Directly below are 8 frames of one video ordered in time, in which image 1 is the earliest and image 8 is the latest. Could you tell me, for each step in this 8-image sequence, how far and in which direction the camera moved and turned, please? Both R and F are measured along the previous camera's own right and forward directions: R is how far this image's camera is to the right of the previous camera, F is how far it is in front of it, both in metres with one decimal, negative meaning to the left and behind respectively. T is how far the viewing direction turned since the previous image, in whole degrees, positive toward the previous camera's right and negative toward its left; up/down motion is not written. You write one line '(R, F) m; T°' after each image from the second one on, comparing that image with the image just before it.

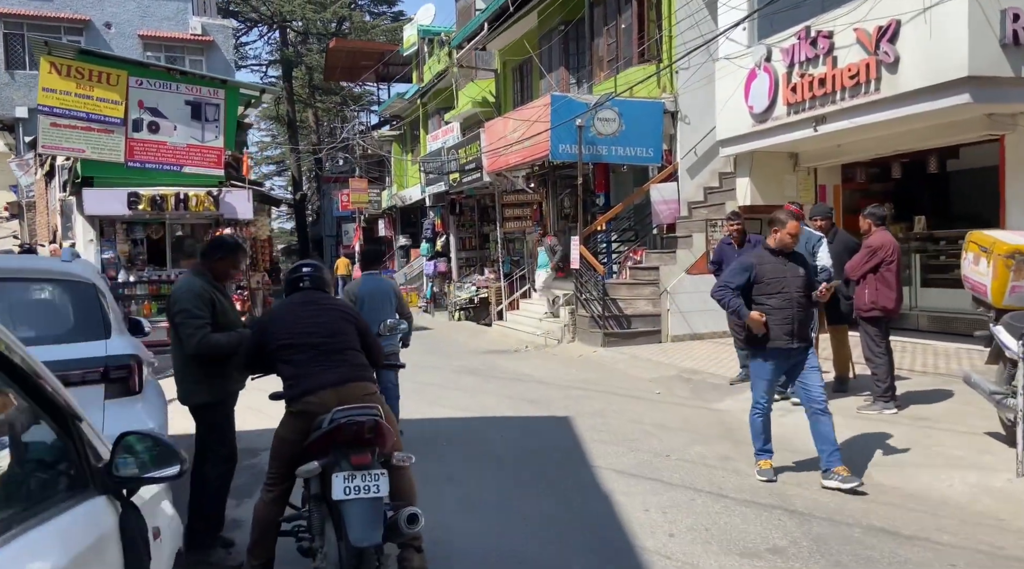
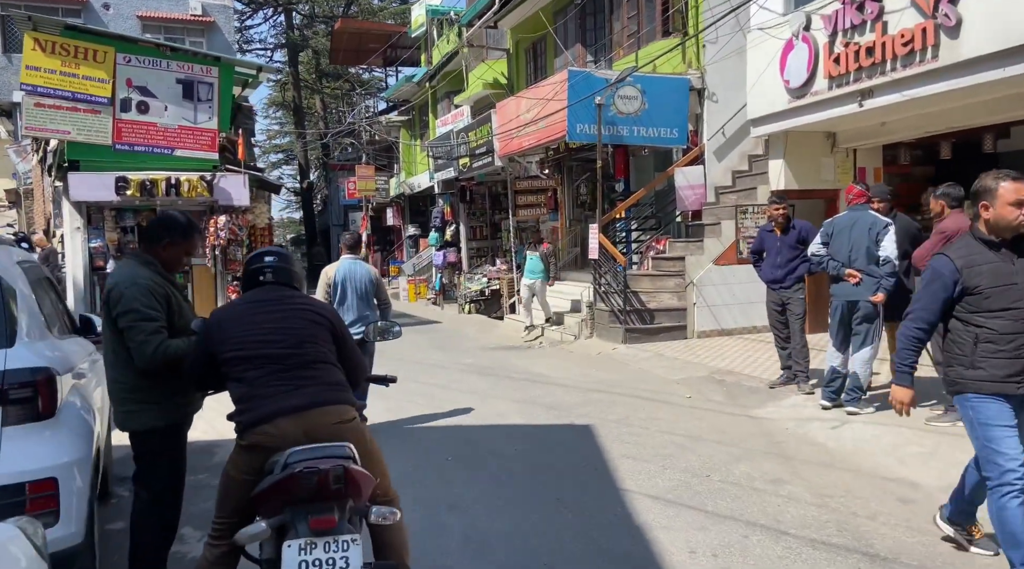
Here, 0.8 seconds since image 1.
(0.0, +0.9) m; -1°
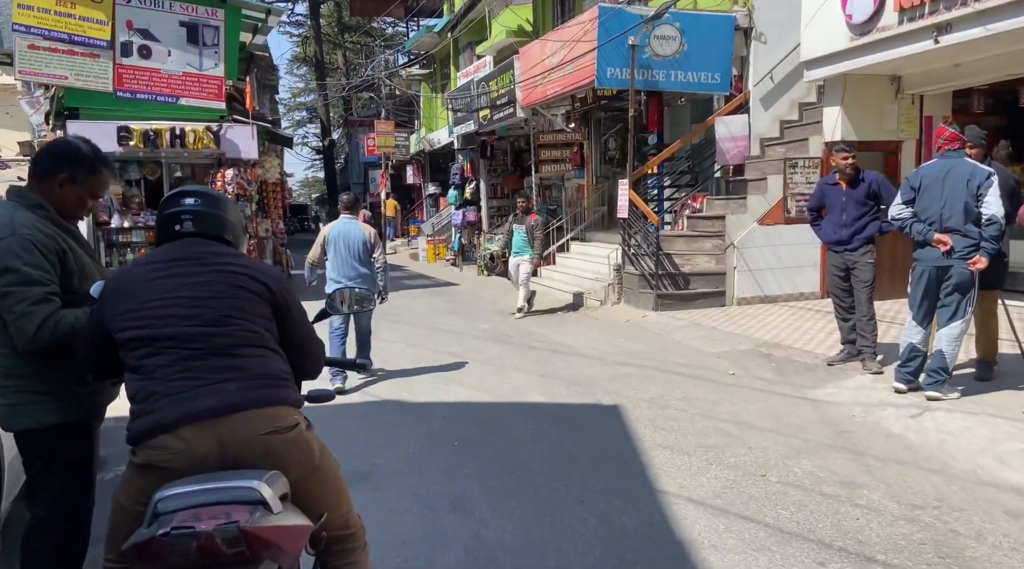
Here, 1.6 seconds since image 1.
(0.0, +0.9) m; -2°
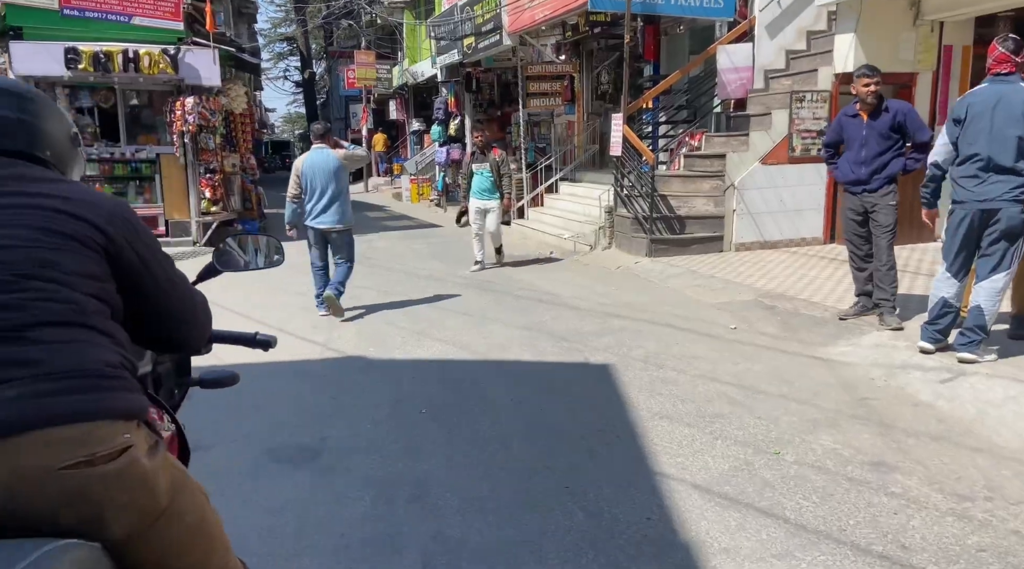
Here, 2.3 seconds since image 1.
(+0.1, +0.7) m; +1°
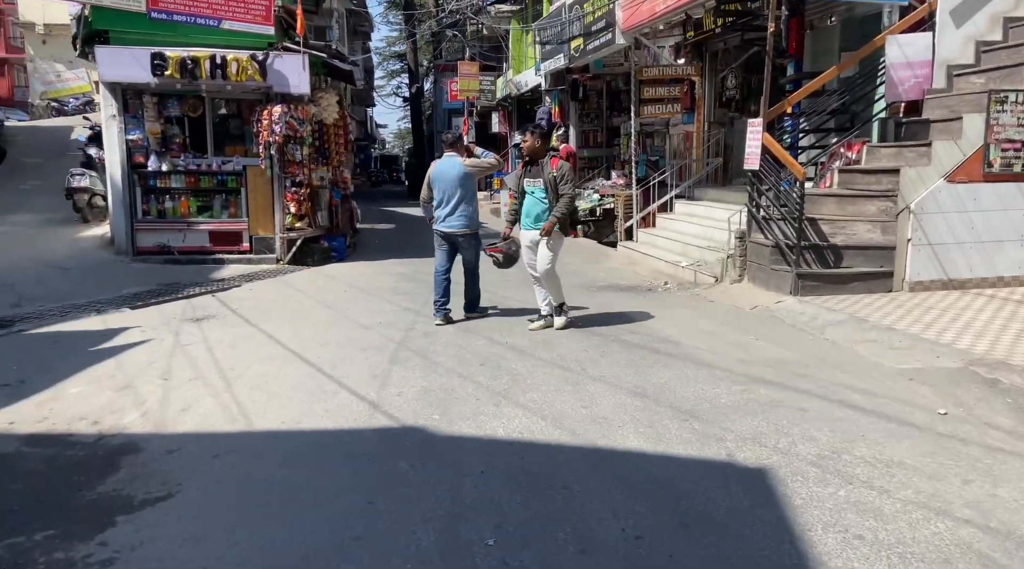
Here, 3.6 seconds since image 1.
(-0.1, +1.5) m; -7°
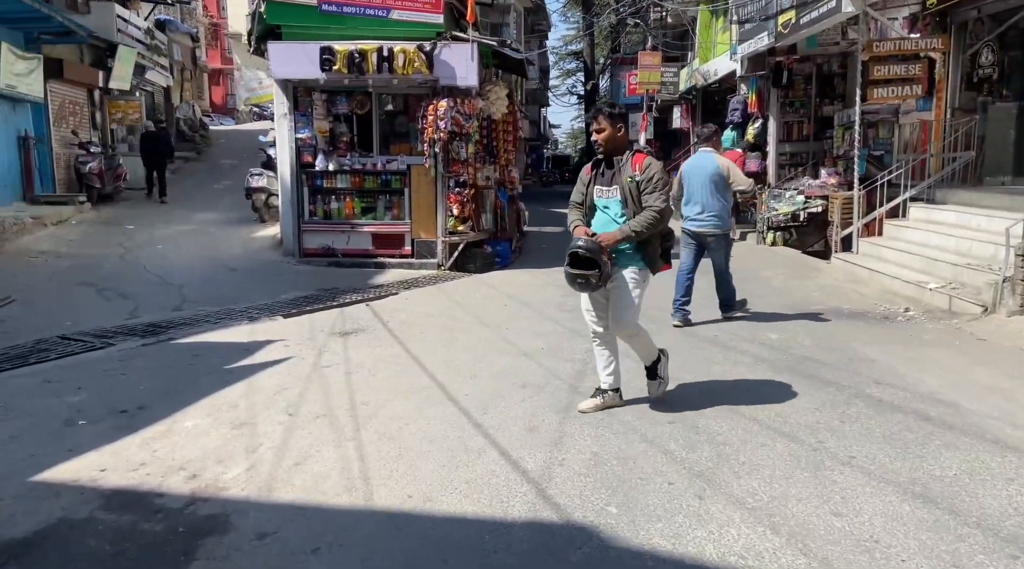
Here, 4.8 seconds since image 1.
(-0.2, +1.3) m; -12°
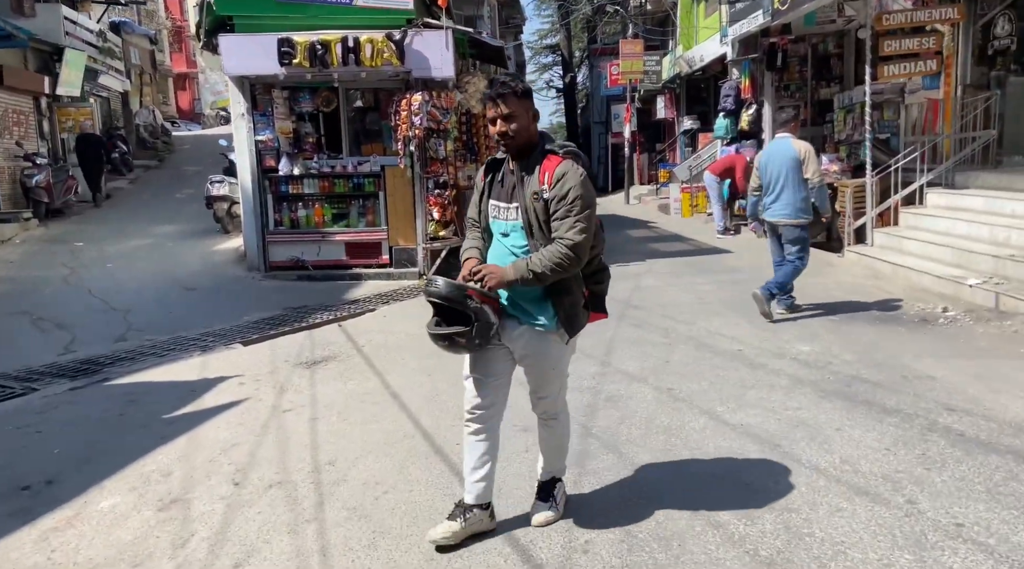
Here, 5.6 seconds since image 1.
(-0.1, +0.9) m; +1°
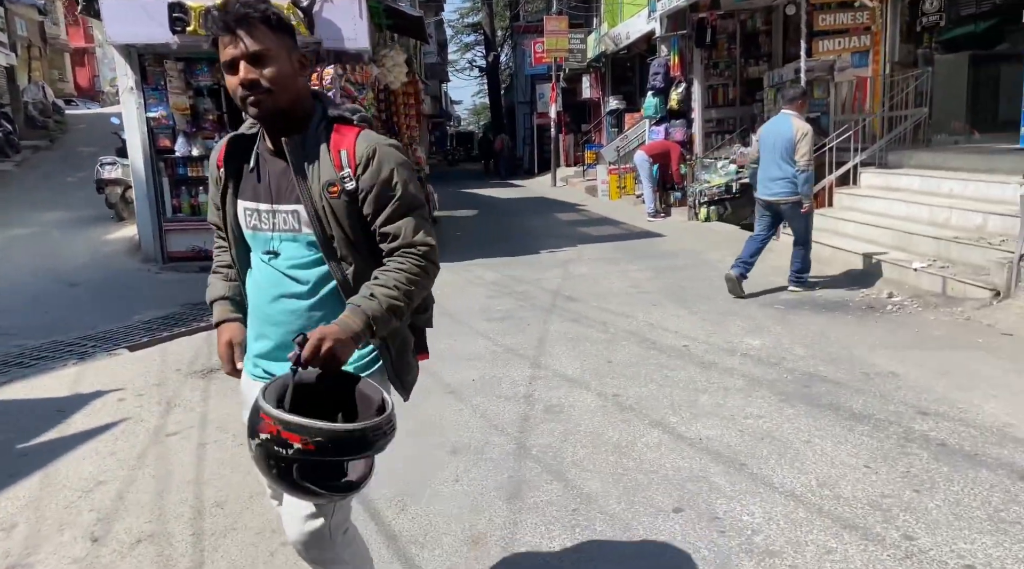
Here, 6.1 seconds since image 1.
(0.0, +0.6) m; +5°
